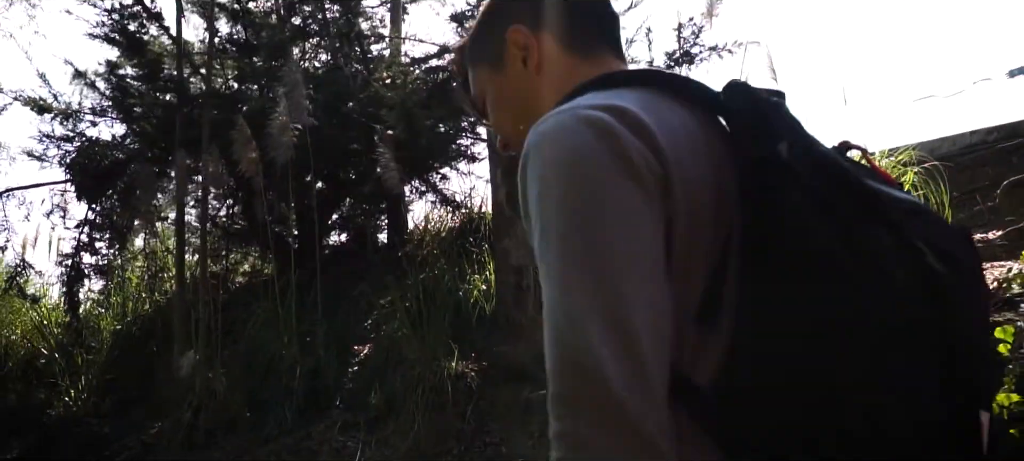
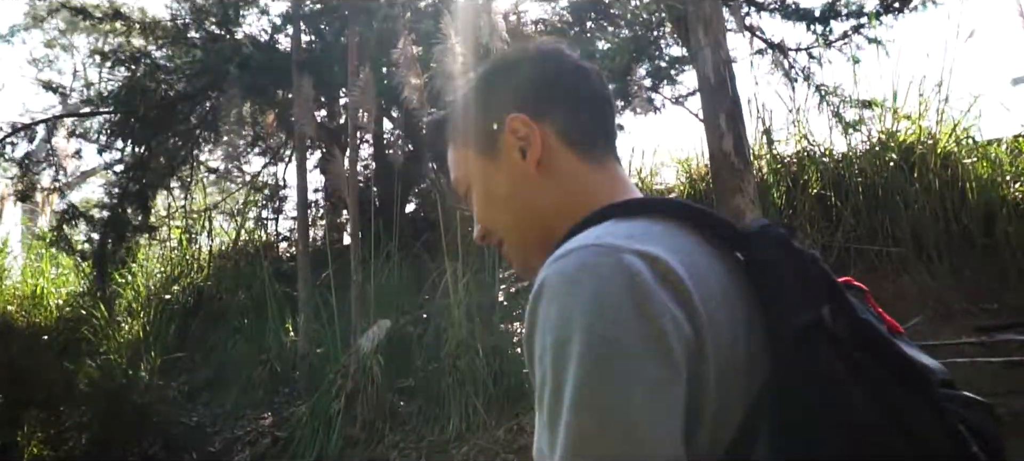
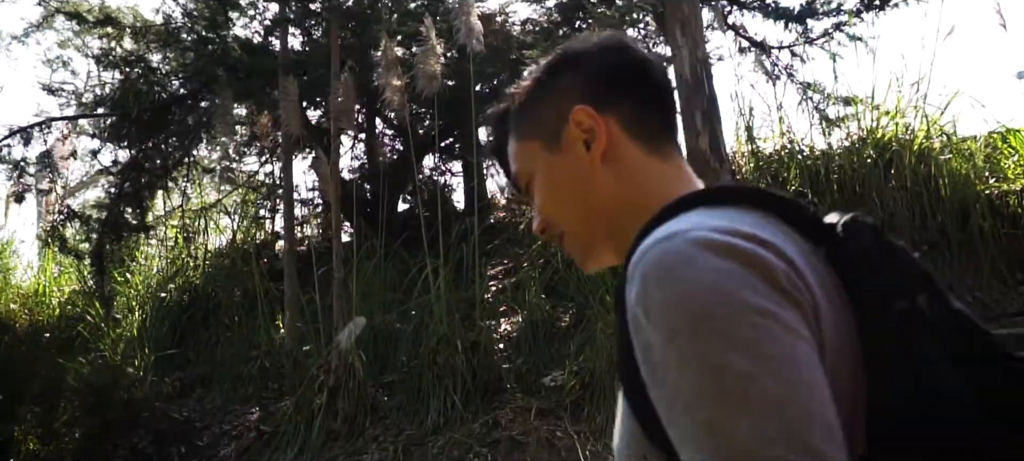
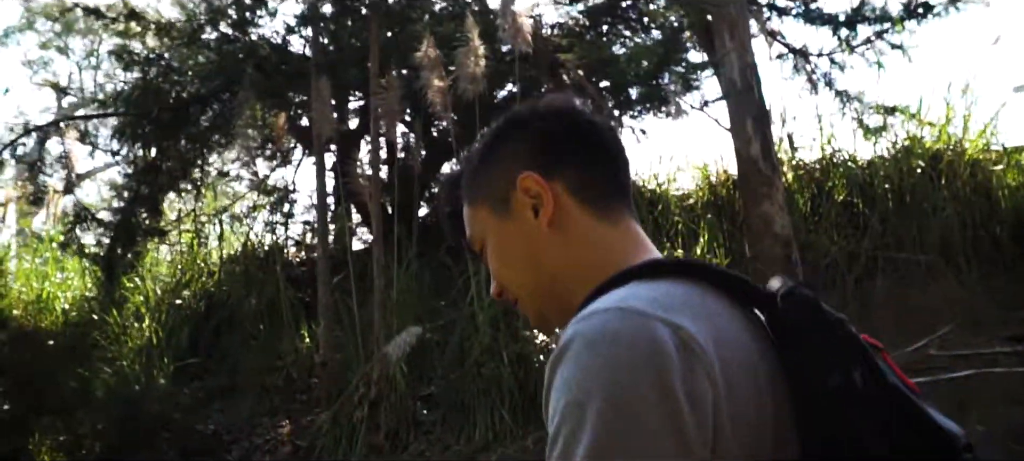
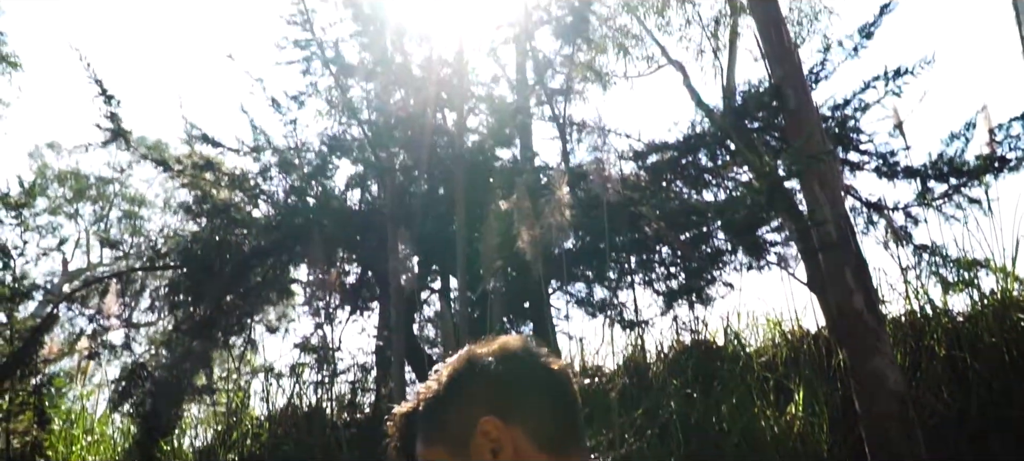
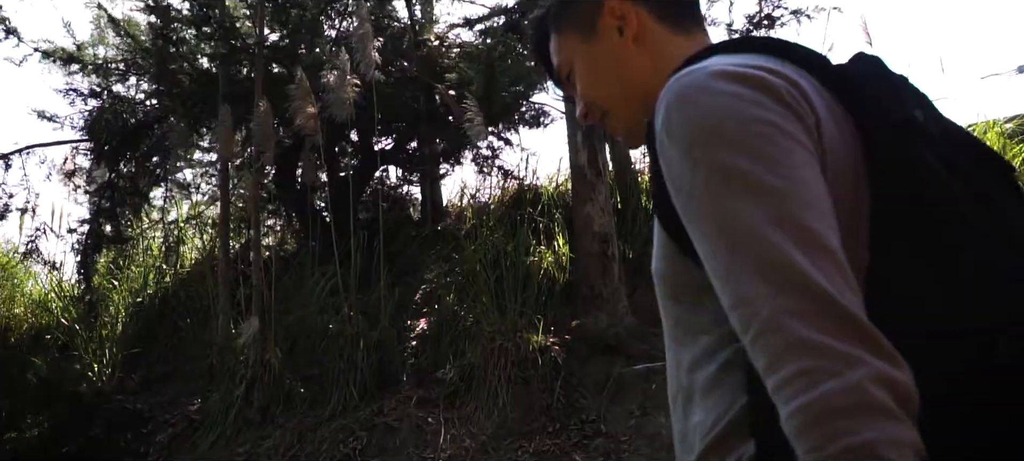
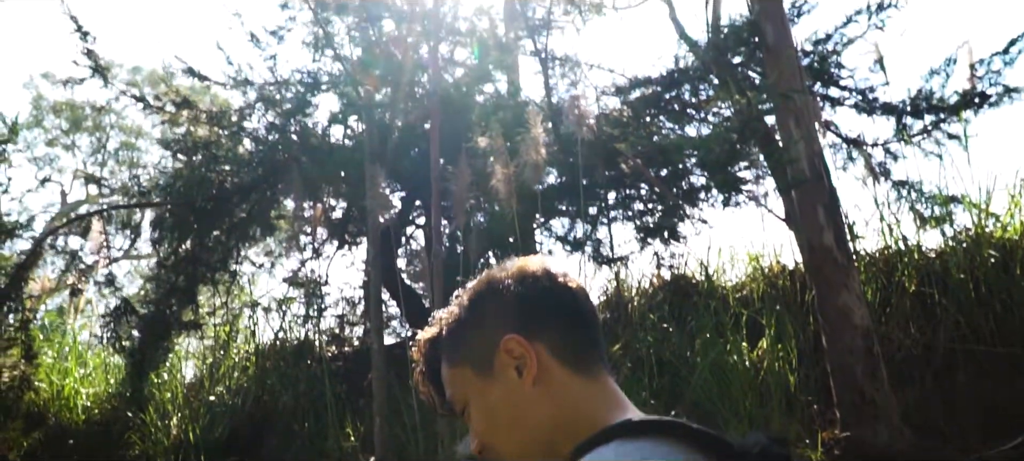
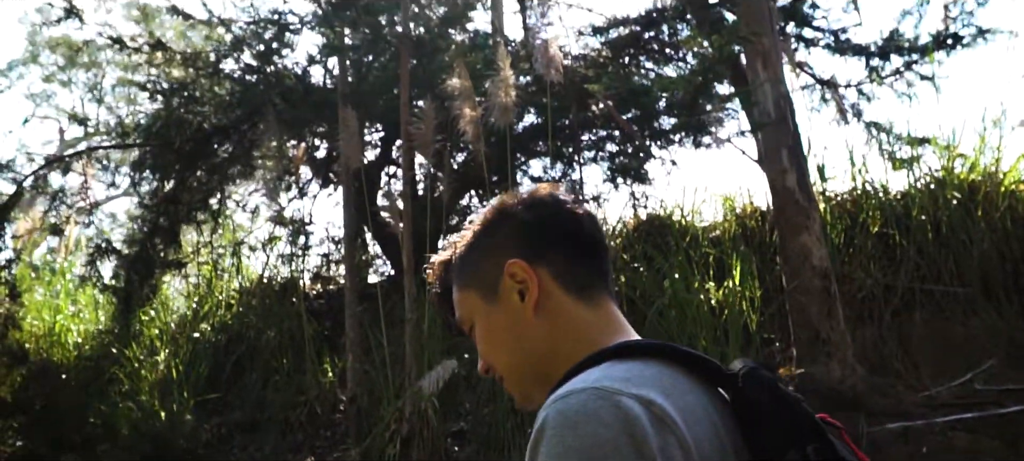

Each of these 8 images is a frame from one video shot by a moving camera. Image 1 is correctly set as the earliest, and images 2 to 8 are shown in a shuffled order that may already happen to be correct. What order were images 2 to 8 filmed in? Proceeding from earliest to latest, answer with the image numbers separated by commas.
6, 3, 2, 4, 8, 7, 5
